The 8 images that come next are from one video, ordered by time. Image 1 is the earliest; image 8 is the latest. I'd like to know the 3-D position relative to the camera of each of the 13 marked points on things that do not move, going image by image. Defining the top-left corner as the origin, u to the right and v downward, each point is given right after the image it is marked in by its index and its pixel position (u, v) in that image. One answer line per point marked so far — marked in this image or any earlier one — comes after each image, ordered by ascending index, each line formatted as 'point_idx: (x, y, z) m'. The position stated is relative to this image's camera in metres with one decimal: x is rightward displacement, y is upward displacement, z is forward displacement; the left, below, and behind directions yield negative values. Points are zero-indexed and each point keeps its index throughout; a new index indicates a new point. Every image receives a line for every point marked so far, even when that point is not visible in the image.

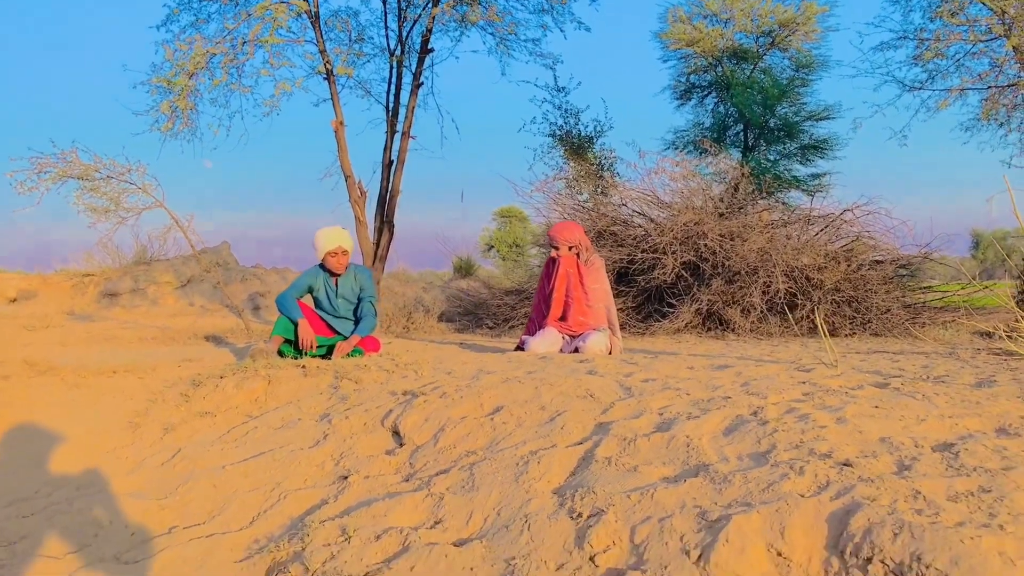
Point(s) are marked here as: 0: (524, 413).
0: (0.0, -0.5, +3.6) m
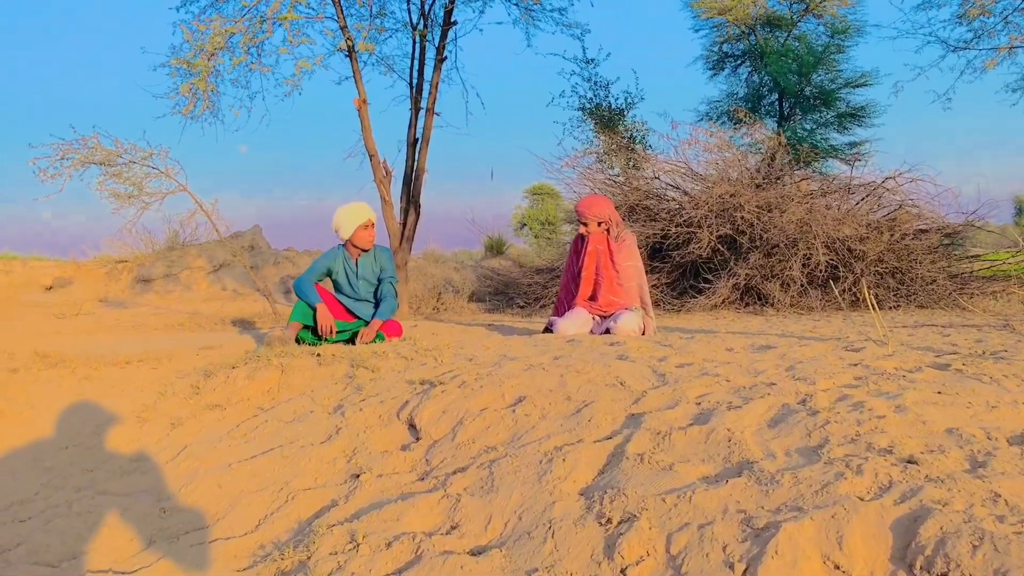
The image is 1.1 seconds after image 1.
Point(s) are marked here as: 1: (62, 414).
0: (+0.1, -0.4, +3.3) m
1: (-2.1, -0.6, +4.5) m
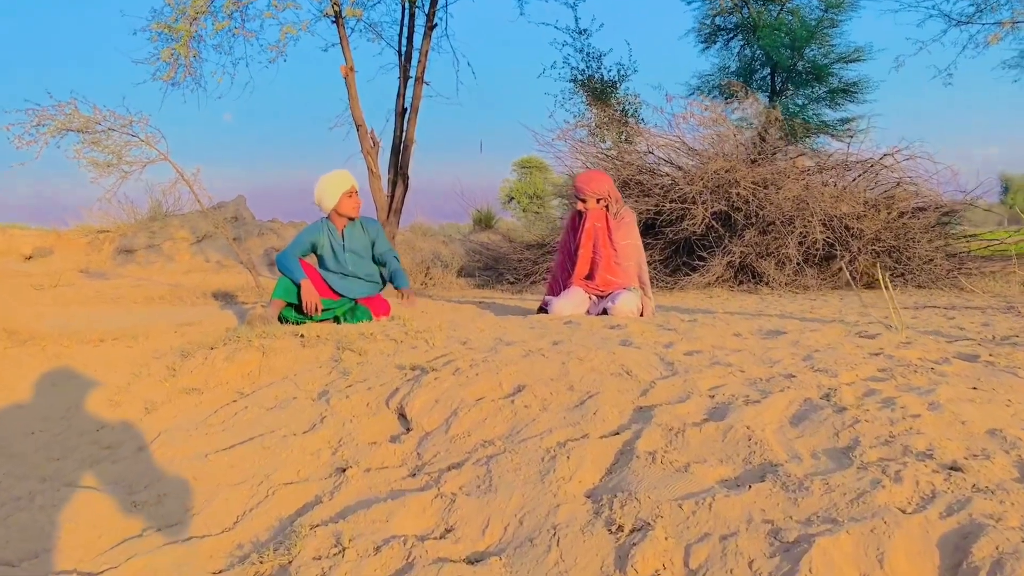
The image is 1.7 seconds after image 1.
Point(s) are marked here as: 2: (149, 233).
0: (+0.1, -0.3, +3.1) m
1: (-2.1, -0.5, +4.2) m
2: (-5.3, +0.8, +14.4) m
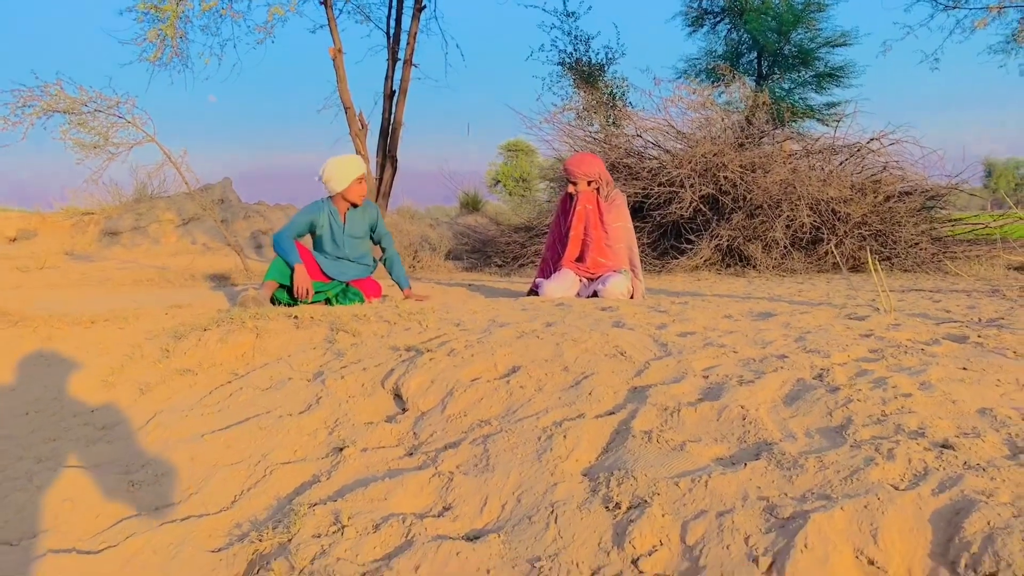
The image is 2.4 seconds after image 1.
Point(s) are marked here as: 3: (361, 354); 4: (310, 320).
0: (+0.1, -0.3, +3.1) m
1: (-2.1, -0.4, +4.2) m
2: (-5.5, +1.1, +14.3) m
3: (-0.6, -0.3, +3.8) m
4: (-0.9, -0.1, +4.4) m
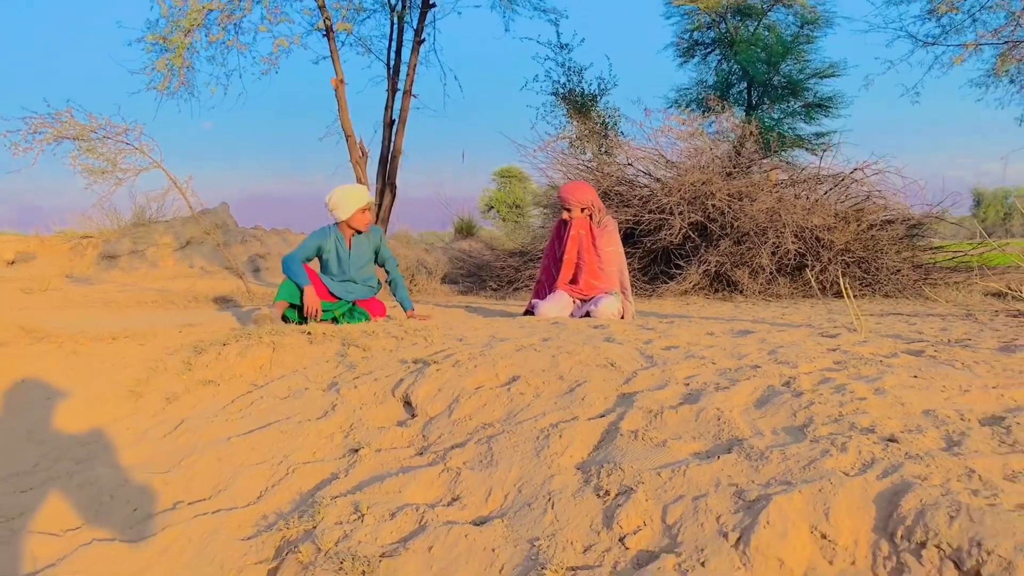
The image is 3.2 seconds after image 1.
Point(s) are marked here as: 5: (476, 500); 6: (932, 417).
0: (+0.1, -0.3, +3.5) m
1: (-2.1, -0.5, +4.5) m
2: (-5.6, +0.7, +14.6) m
3: (-0.6, -0.3, +4.1) m
4: (-0.9, -0.2, +4.7) m
5: (-0.1, -0.6, +2.8) m
6: (+1.1, -0.4, +2.7) m
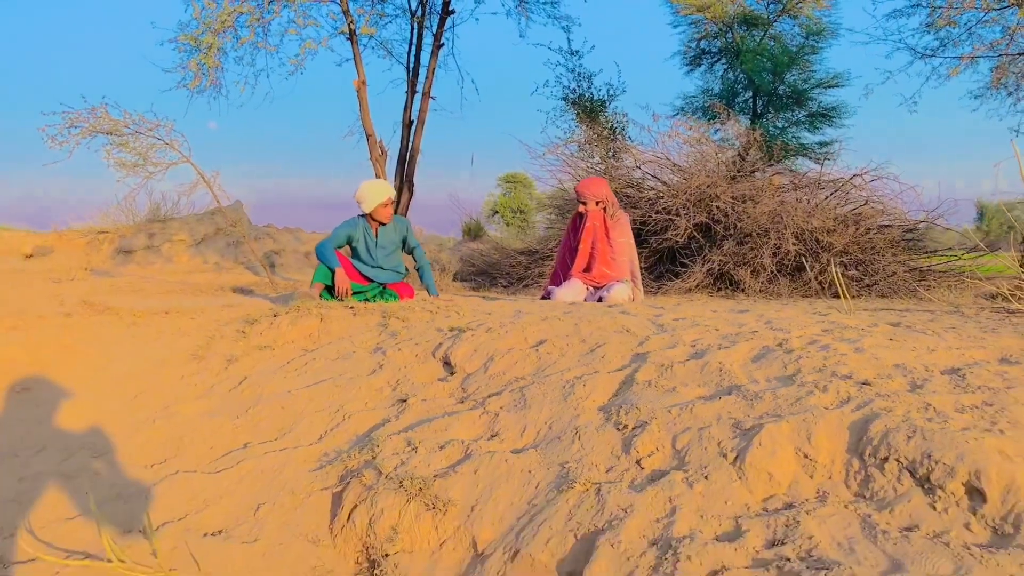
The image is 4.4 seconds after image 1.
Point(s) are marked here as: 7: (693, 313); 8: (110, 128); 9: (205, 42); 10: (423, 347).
0: (+0.2, -0.2, +3.9) m
1: (-2.0, -0.3, +5.0) m
2: (-5.4, +0.9, +15.1) m
3: (-0.5, -0.2, +4.6) m
4: (-0.8, -0.1, +5.2) m
5: (0.0, -0.5, +3.3) m
6: (+1.3, -0.3, +3.1) m
7: (+0.9, -0.1, +4.6) m
8: (-4.6, +1.8, +11.3) m
9: (-3.5, +2.8, +11.2) m
10: (-0.4, -0.3, +4.4) m
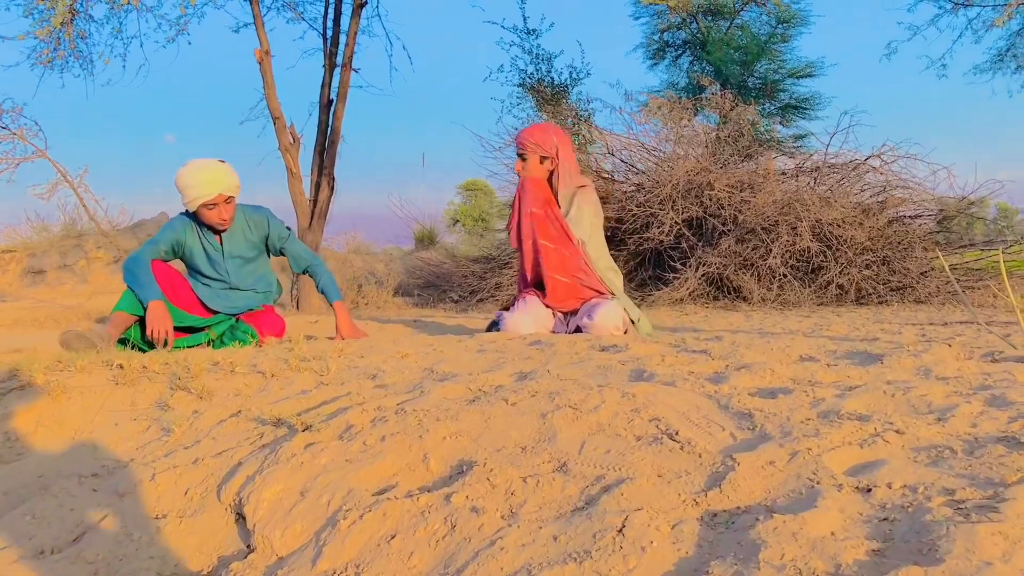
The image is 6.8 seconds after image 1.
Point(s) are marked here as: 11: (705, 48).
0: (0.0, -0.3, +1.6) m
1: (-2.2, -0.5, +2.6) m
2: (-6.1, +0.5, +12.5) m
3: (-0.7, -0.3, +2.2) m
4: (-1.0, -0.2, +2.8) m
5: (-0.2, -0.6, +1.0) m
6: (+1.1, -0.3, +0.8) m
7: (+0.6, -0.2, +2.3) m
8: (-5.2, +1.6, +8.7) m
9: (-4.1, +2.6, +8.7) m
10: (-0.6, -0.4, +2.0) m
11: (+1.8, +2.2, +9.1) m
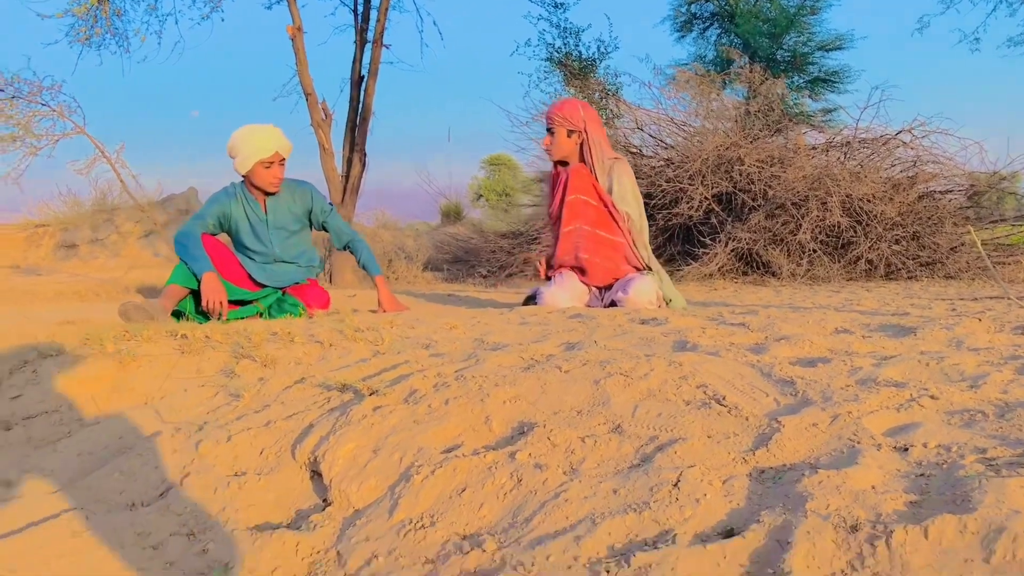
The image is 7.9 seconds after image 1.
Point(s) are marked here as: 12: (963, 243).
0: (+0.1, -0.3, +1.7) m
1: (-2.1, -0.4, +2.8) m
2: (-5.7, +0.9, +12.8) m
3: (-0.6, -0.3, +2.4) m
4: (-0.9, -0.2, +2.9) m
5: (-0.1, -0.6, +1.1) m
6: (+1.2, -0.3, +0.9) m
7: (+0.7, -0.1, +2.4) m
8: (-4.9, +1.8, +8.9) m
9: (-3.8, +2.8, +8.9) m
10: (-0.5, -0.3, +2.1) m
11: (+2.1, +2.5, +9.1) m
12: (+2.6, +0.3, +5.7) m
